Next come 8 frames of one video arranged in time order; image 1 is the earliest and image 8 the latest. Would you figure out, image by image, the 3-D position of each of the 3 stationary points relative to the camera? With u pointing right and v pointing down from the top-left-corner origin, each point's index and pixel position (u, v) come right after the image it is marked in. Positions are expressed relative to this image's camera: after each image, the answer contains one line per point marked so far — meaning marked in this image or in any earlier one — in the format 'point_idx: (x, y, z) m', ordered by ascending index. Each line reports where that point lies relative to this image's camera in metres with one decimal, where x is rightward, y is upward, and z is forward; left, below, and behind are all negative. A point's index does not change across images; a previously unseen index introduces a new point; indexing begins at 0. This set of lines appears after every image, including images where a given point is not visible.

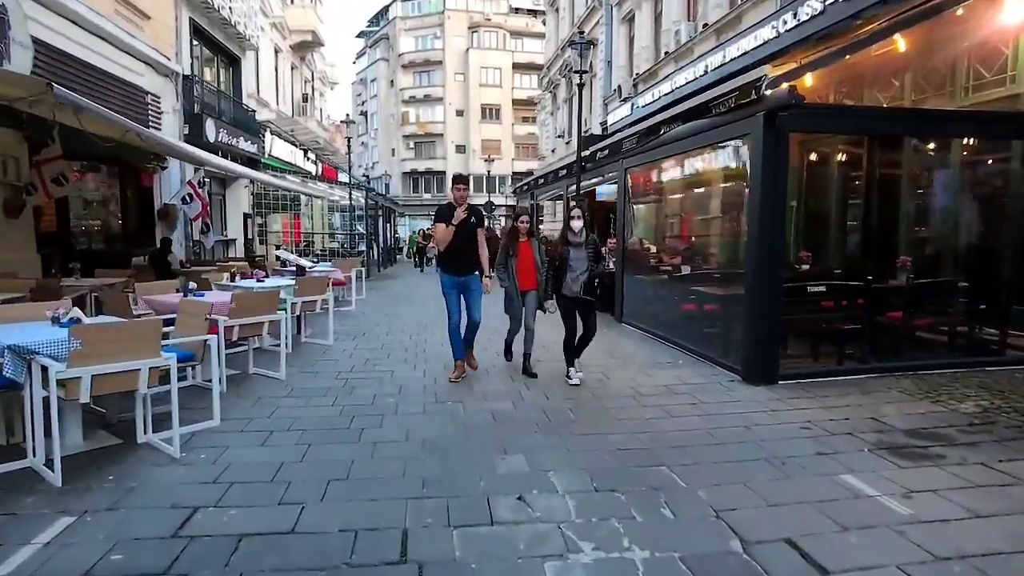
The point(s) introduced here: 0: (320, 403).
0: (-1.6, -1.0, +5.5) m
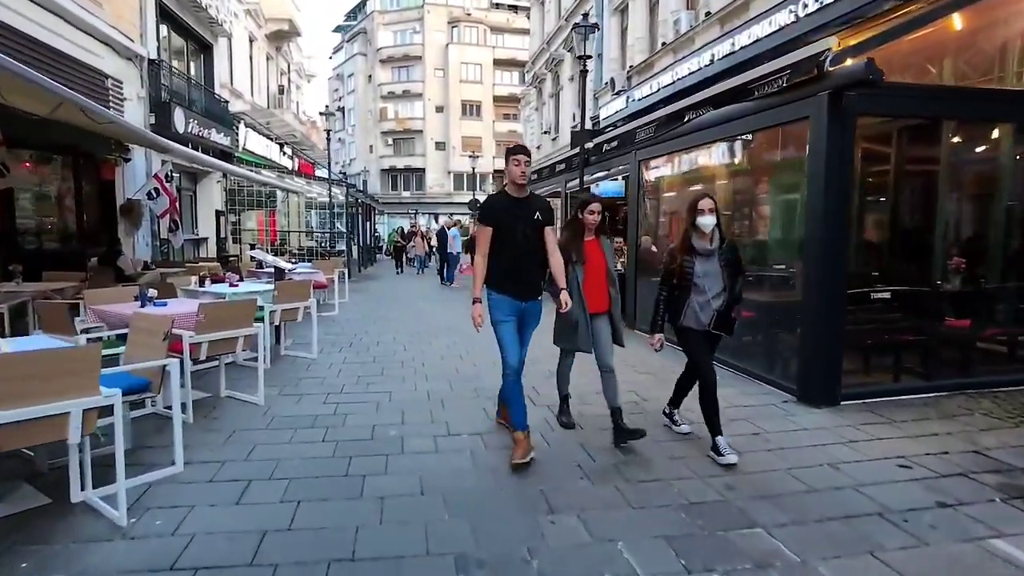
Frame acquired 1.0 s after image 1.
0: (-1.4, -1.0, +4.6) m
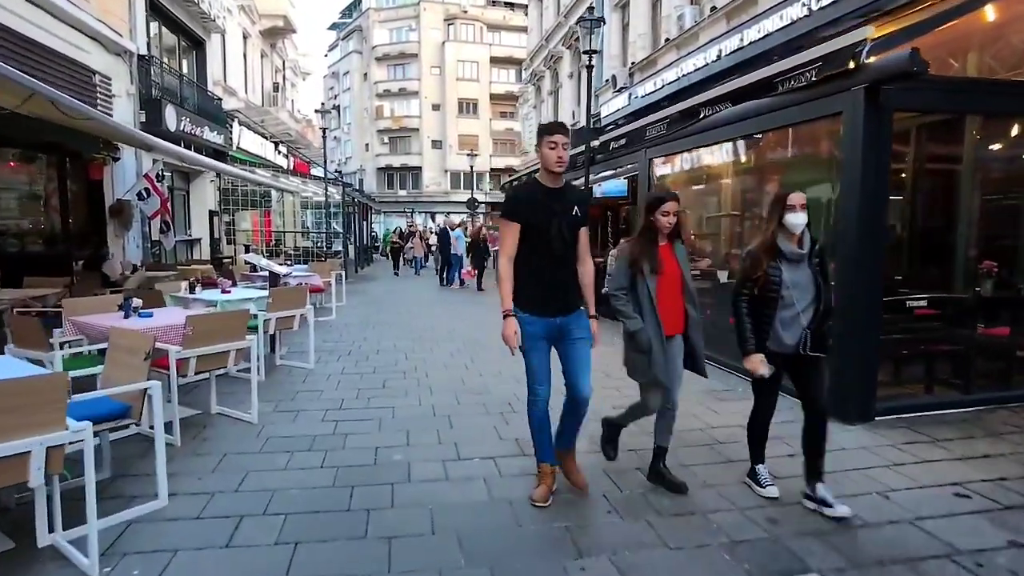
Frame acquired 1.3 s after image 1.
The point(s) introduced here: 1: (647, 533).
0: (-1.3, -1.1, +4.2) m
1: (+0.7, -1.2, +3.2) m
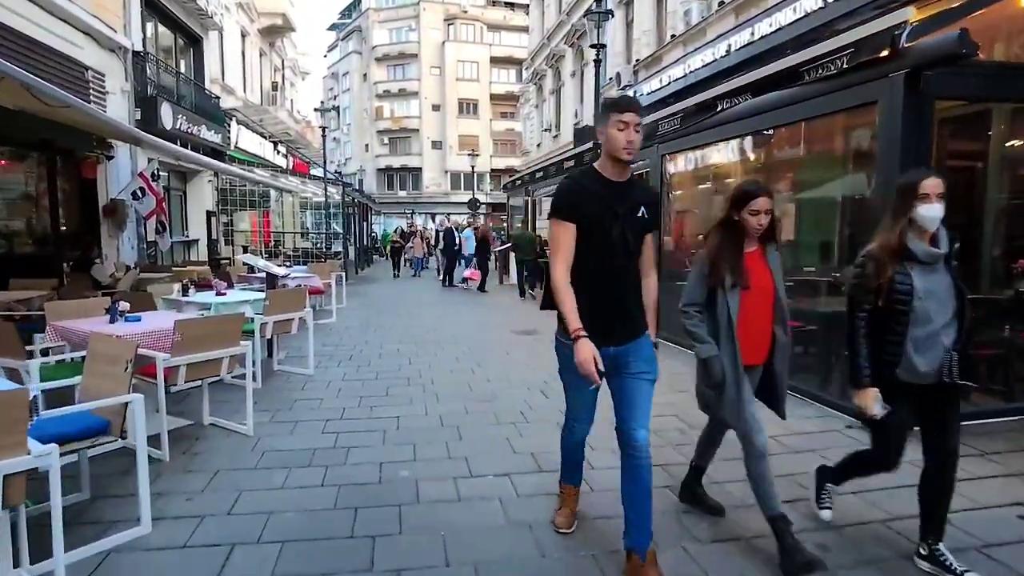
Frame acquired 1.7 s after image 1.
0: (-1.2, -1.1, +3.8) m
1: (+0.8, -1.2, +2.9) m
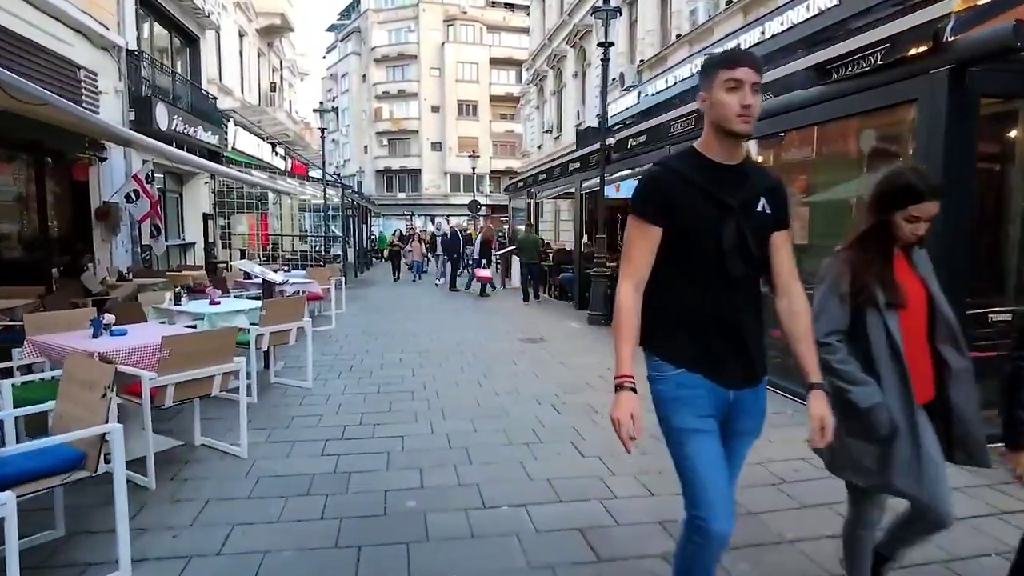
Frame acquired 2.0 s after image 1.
0: (-1.1, -1.2, +3.5) m
1: (+0.9, -1.3, +2.6) m
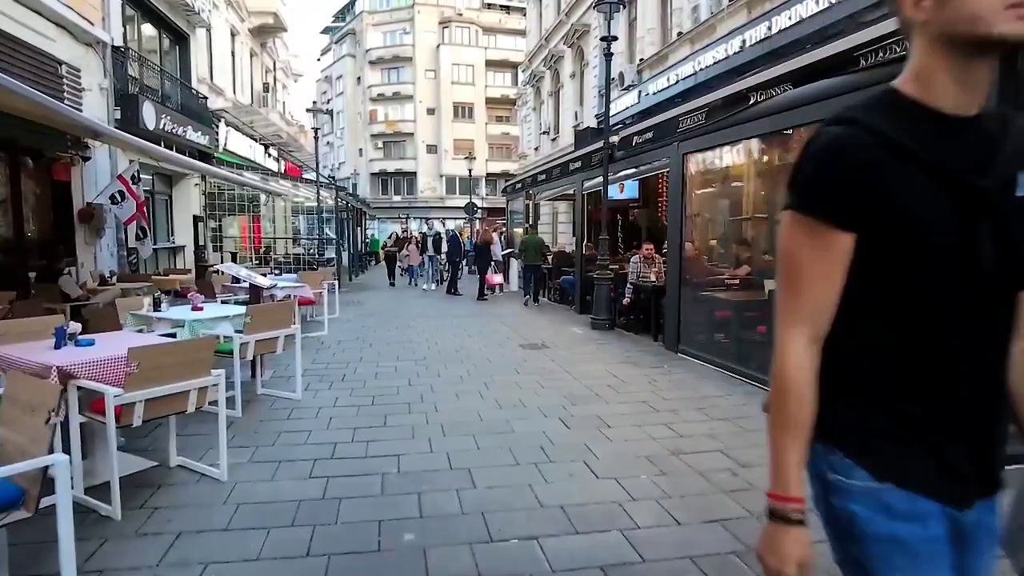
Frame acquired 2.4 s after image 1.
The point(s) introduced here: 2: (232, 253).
0: (-1.1, -1.2, +3.1) m
1: (+0.9, -1.3, +2.2) m
2: (-8.1, +1.0, +19.0) m
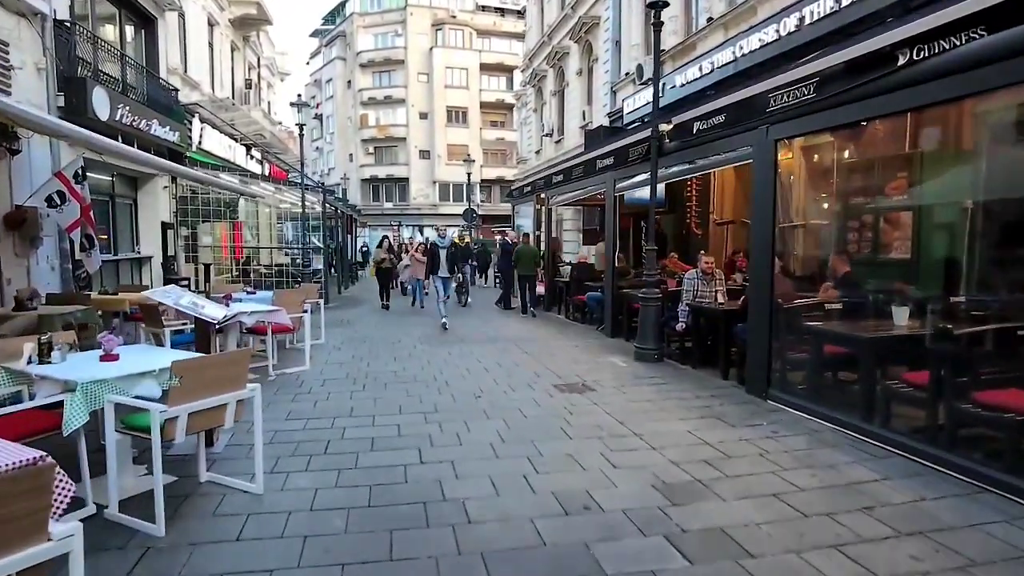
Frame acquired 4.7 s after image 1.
0: (-0.6, -1.4, +1.2) m
1: (+1.4, -1.5, +0.2) m
2: (-7.9, +0.6, +17.0) m
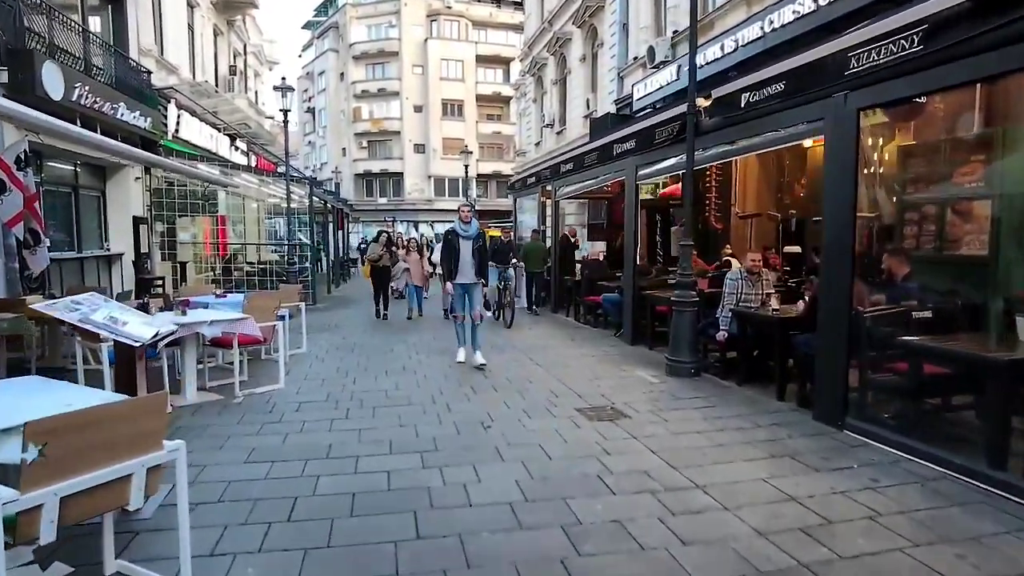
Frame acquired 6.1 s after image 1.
0: (-0.4, -1.5, -0.1) m
1: (+1.5, -1.6, -1.0) m
2: (-7.8, +0.6, +15.7) m
